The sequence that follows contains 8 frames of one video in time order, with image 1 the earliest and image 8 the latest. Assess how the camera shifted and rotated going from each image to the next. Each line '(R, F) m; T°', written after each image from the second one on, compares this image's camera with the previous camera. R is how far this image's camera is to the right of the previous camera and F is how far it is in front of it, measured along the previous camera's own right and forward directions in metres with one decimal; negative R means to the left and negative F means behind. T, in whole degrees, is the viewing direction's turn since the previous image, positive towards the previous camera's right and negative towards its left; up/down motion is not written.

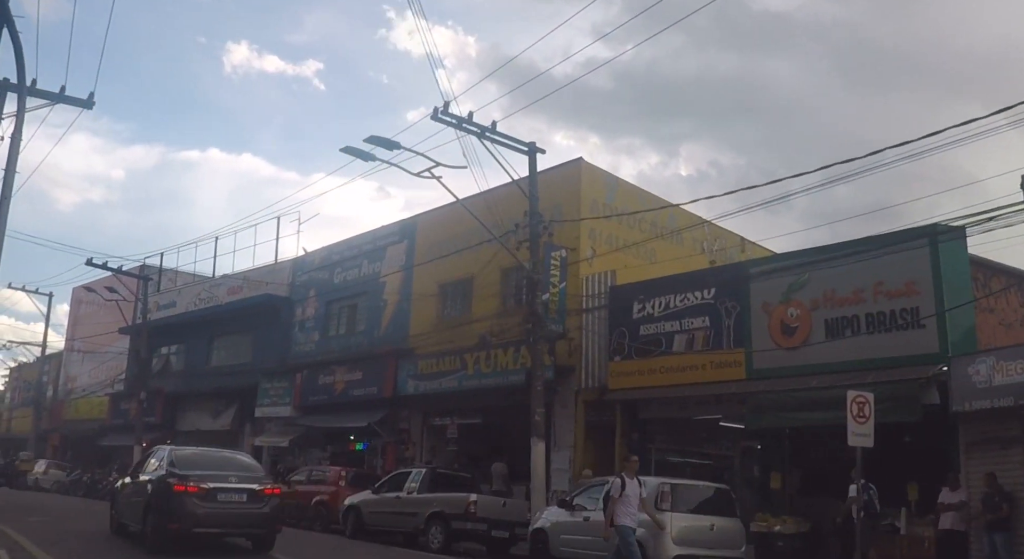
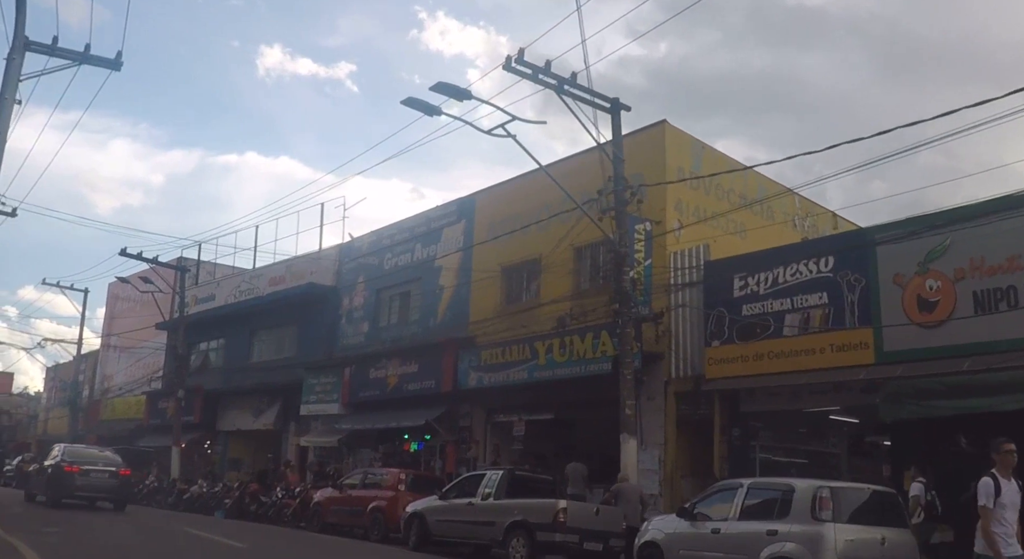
(-0.9, +2.4) m; -2°
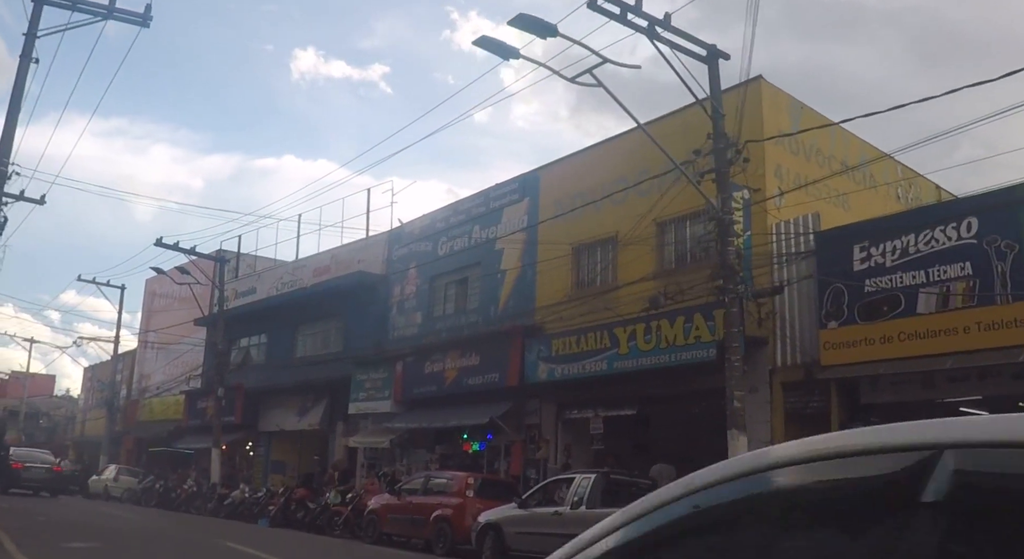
(-0.8, +2.2) m; -2°
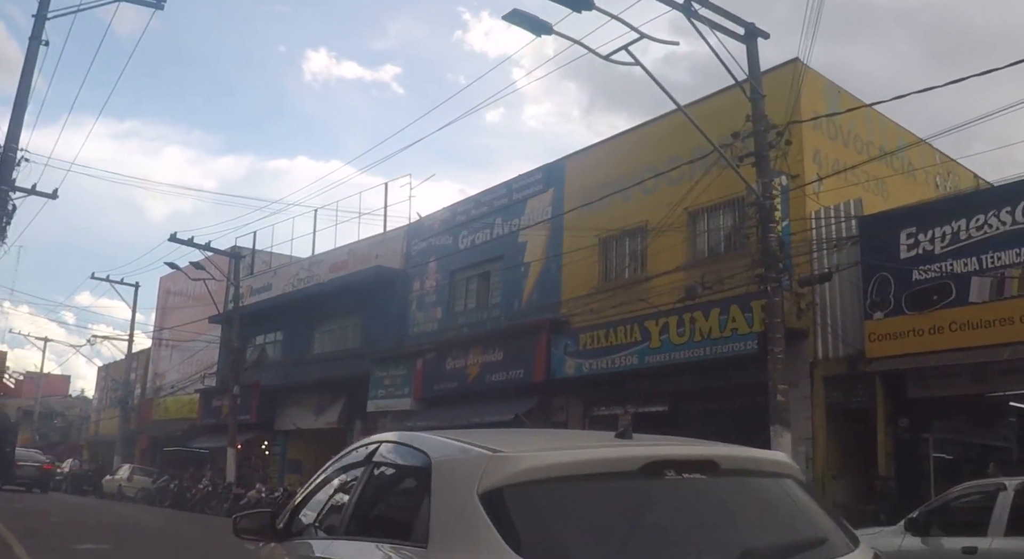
(-0.3, +0.6) m; -1°
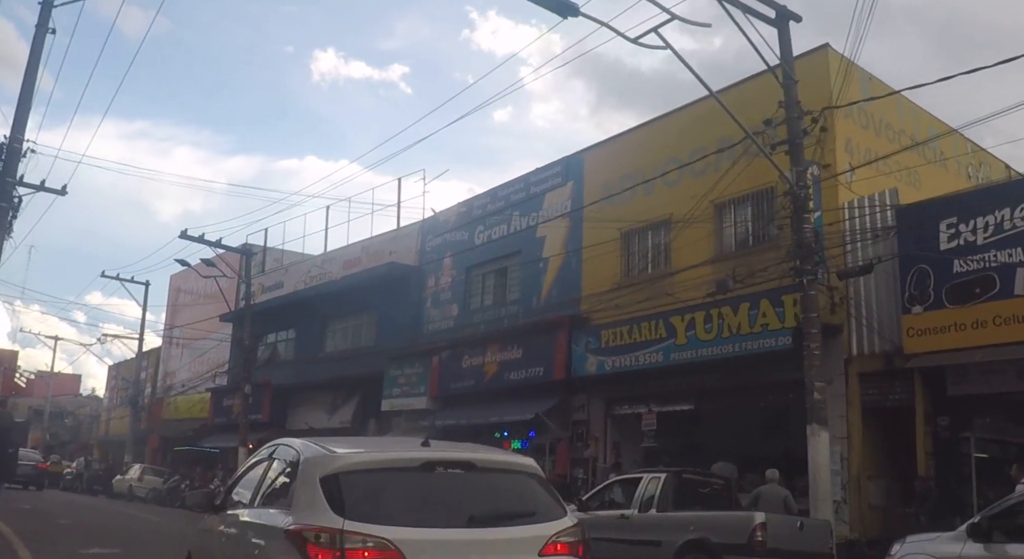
(-0.2, +0.5) m; -1°
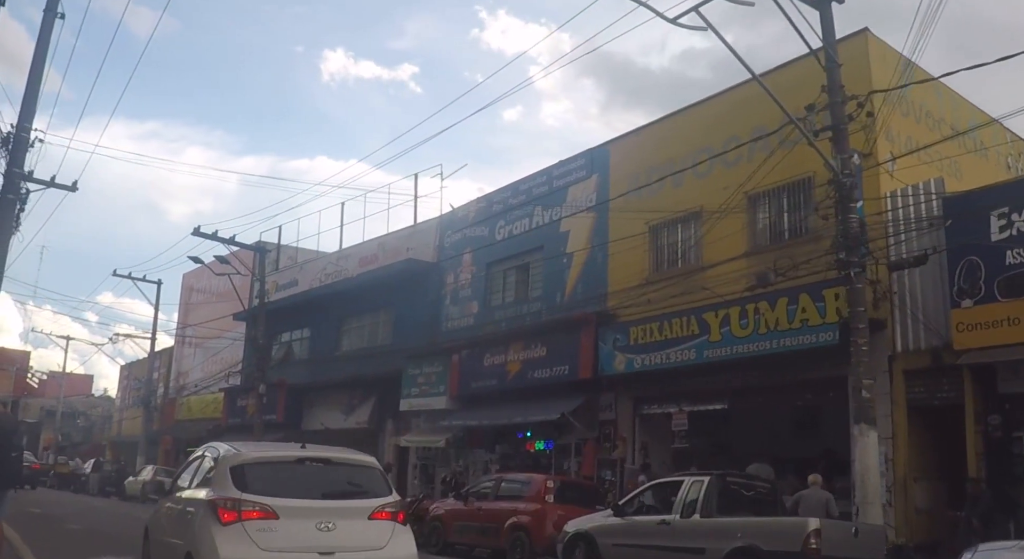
(-0.3, +0.6) m; -1°
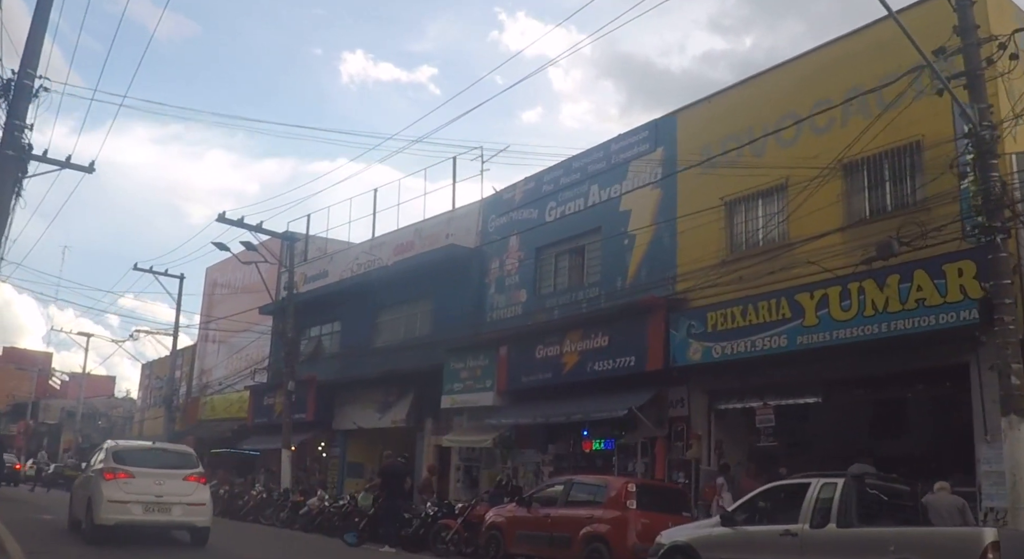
(-0.8, +1.7) m; -1°
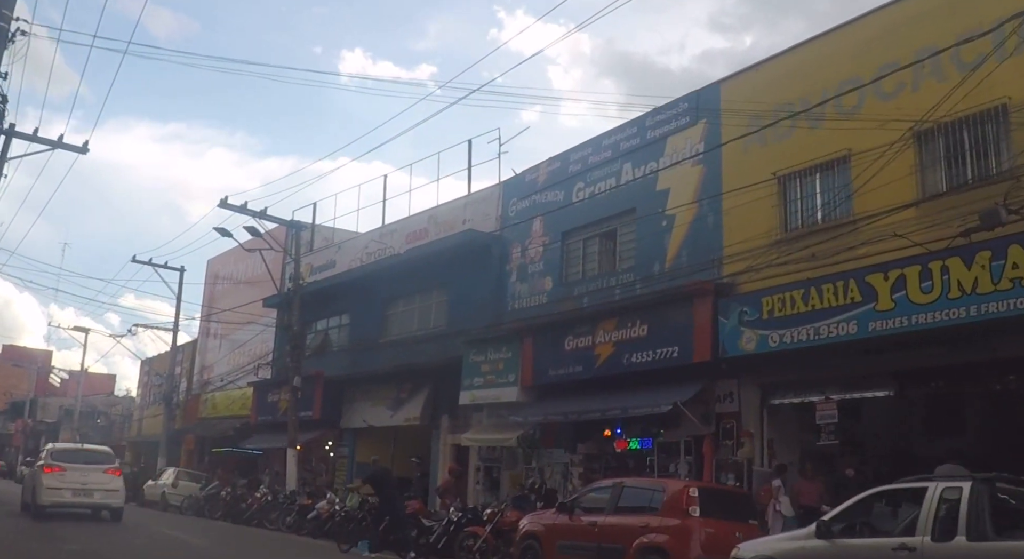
(-0.6, +1.5) m; 0°
